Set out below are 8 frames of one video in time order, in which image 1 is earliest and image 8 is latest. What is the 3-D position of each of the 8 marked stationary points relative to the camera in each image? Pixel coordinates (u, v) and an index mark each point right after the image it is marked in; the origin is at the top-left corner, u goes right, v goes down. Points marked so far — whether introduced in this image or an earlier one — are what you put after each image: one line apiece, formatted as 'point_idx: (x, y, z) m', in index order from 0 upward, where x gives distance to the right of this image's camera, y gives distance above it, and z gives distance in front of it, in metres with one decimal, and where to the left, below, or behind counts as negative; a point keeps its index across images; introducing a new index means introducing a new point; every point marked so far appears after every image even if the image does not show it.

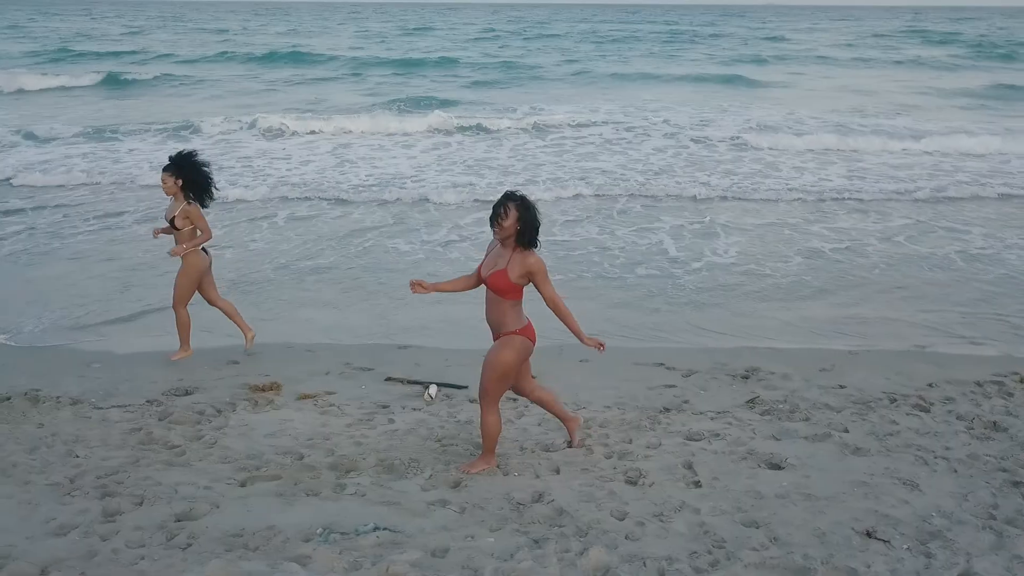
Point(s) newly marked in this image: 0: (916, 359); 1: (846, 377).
0: (+2.9, -0.5, +5.9) m
1: (+2.3, -0.6, +5.4) m
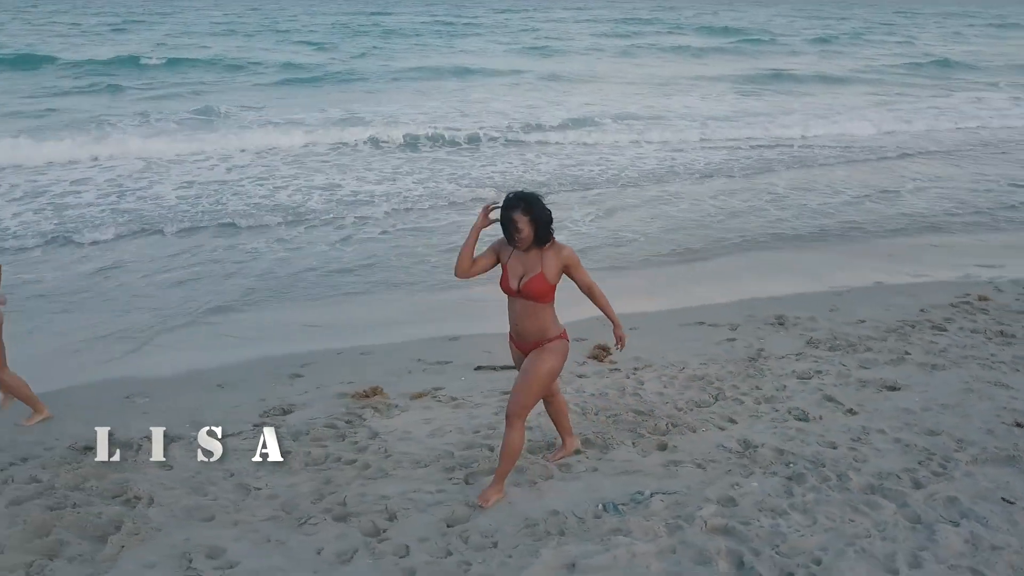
0: (+3.1, 0.0, +6.9) m
1: (+2.7, -0.2, +6.3) m
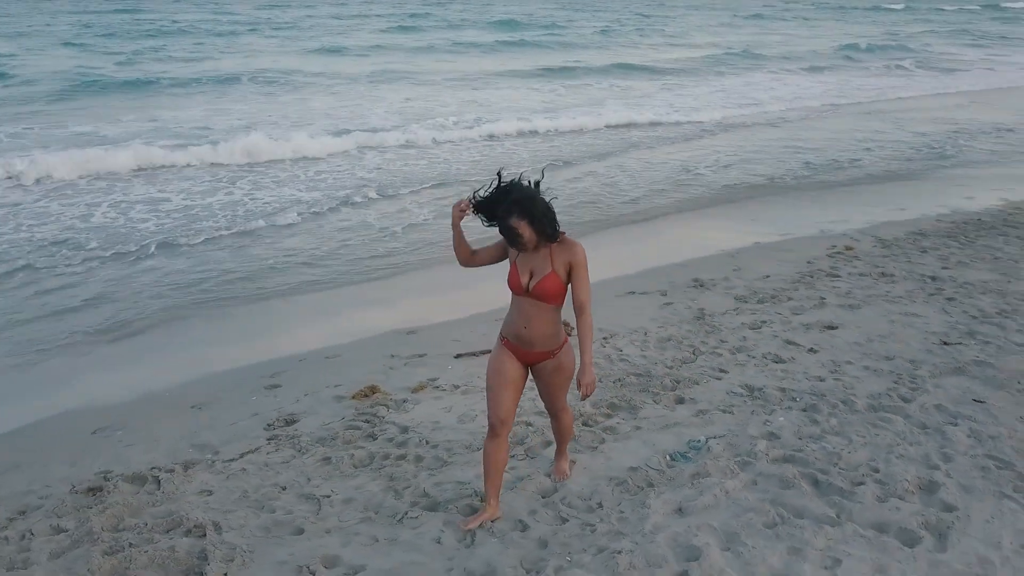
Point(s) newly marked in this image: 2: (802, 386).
0: (+2.4, +0.4, +7.8) m
1: (+2.1, +0.1, +7.0) m
2: (+1.6, -0.5, +4.5) m
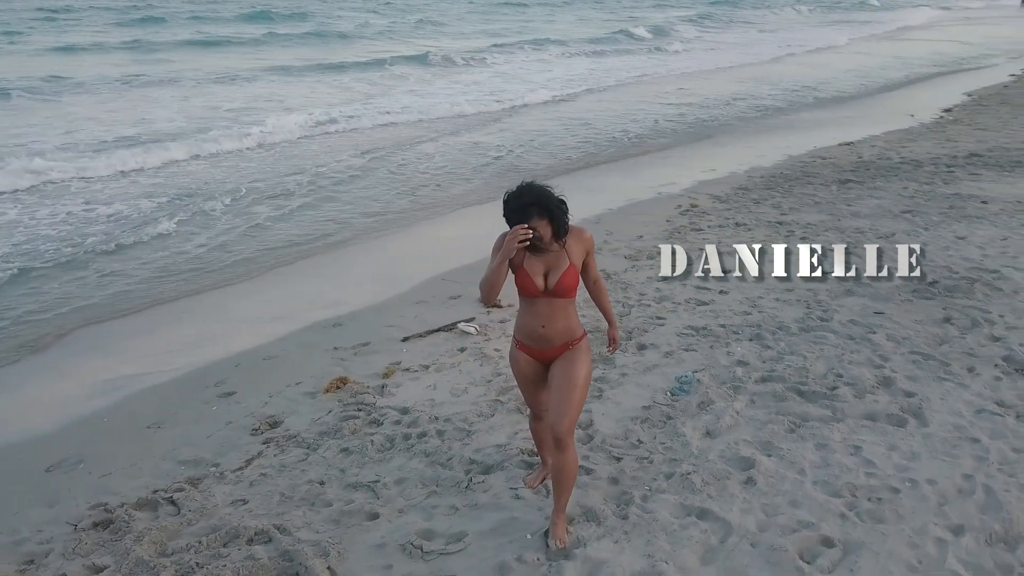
0: (+1.2, +0.8, +8.5) m
1: (+1.1, +0.5, +7.7) m
2: (+1.4, -0.2, +5.1) m
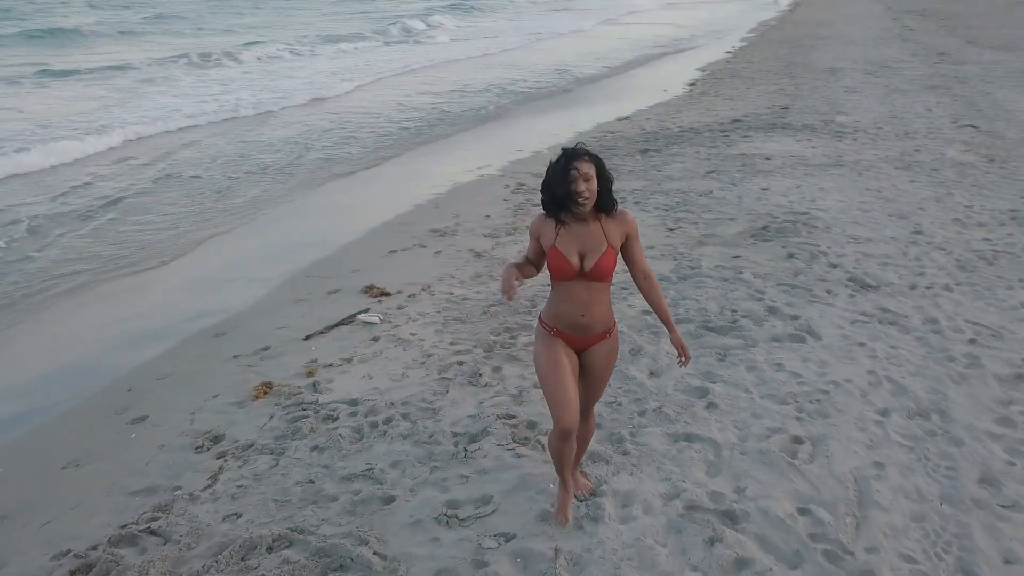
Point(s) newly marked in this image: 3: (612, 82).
0: (-0.6, +1.0, +8.7) m
1: (-0.4, +0.7, +8.0) m
2: (+0.8, +0.1, +5.7) m
3: (+2.4, +4.9, +19.5) m
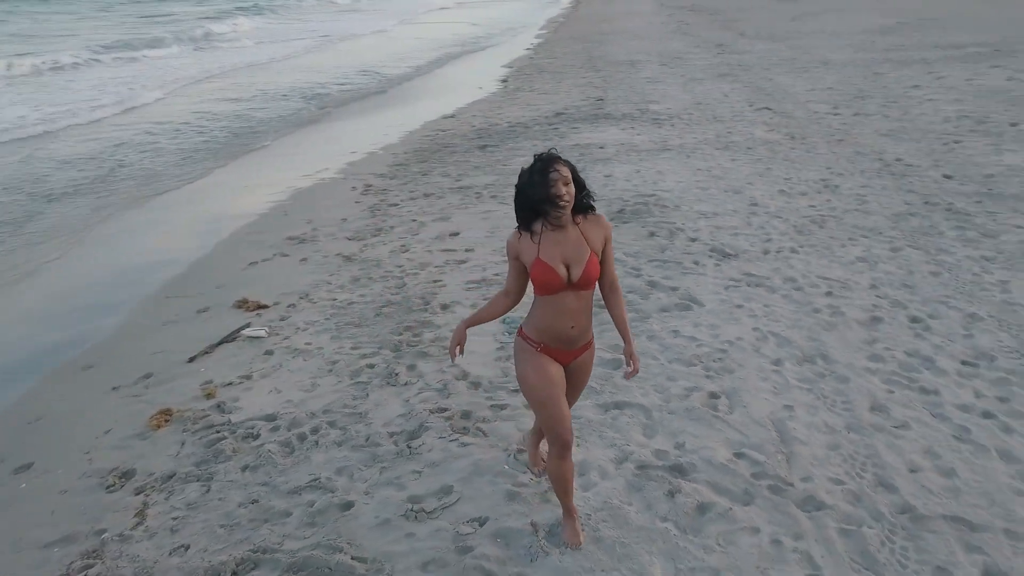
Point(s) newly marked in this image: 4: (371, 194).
0: (-2.2, +0.9, +8.5) m
1: (-1.7, +0.7, +7.9) m
2: (-0.1, +0.1, +5.9) m
3: (-2.1, +5.0, +19.6) m
4: (-1.5, +1.0, +8.6) m
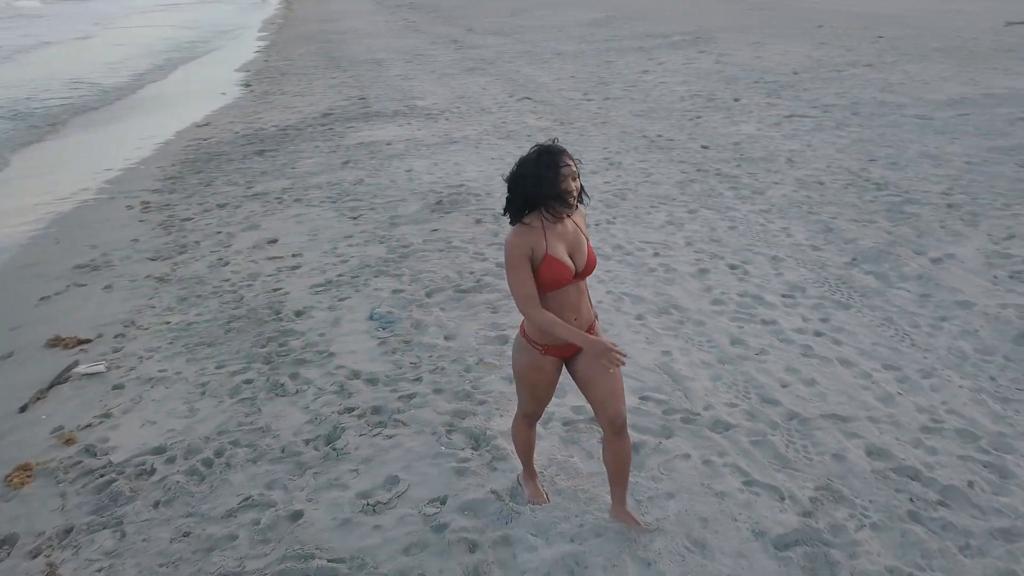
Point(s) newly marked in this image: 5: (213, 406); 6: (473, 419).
0: (-4.1, +0.5, +7.7) m
1: (-3.5, +0.4, +7.2) m
2: (-1.2, +0.1, +5.8) m
3: (-8.0, +4.4, +18.2) m
4: (-3.5, +0.8, +8.0) m
5: (-1.5, -0.6, +4.2) m
6: (-0.2, -0.6, +3.8) m
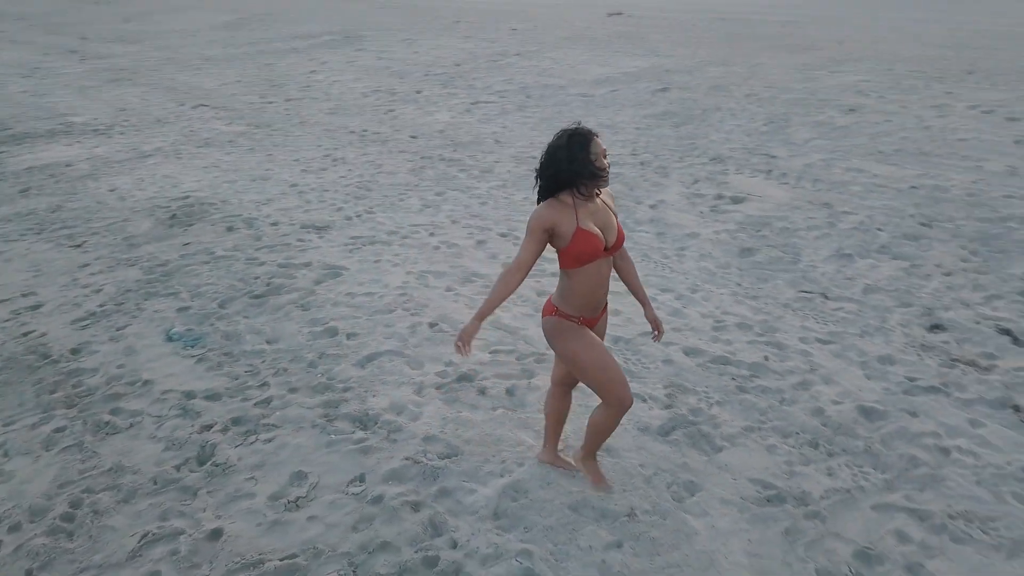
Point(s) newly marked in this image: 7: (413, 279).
0: (-6.1, -0.2, +5.8) m
1: (-5.3, -0.2, +5.6) m
2: (-2.7, -0.1, +5.3) m
3: (-14.5, +2.6, +13.6) m
4: (-5.7, +0.1, +6.3) m
5: (-2.2, -0.8, +3.7) m
6: (-0.8, -0.6, +3.9) m
7: (-0.6, +0.1, +5.2) m
